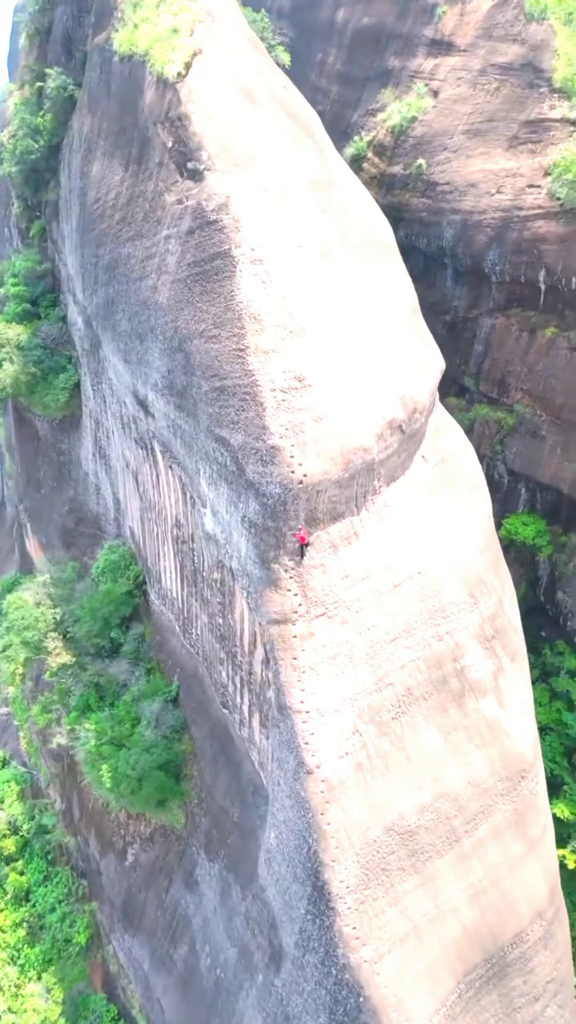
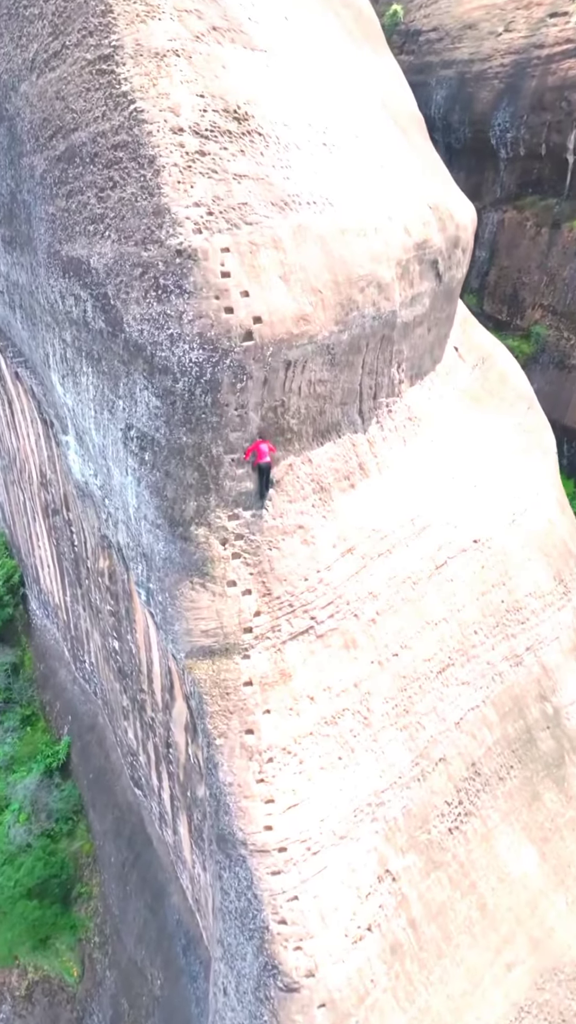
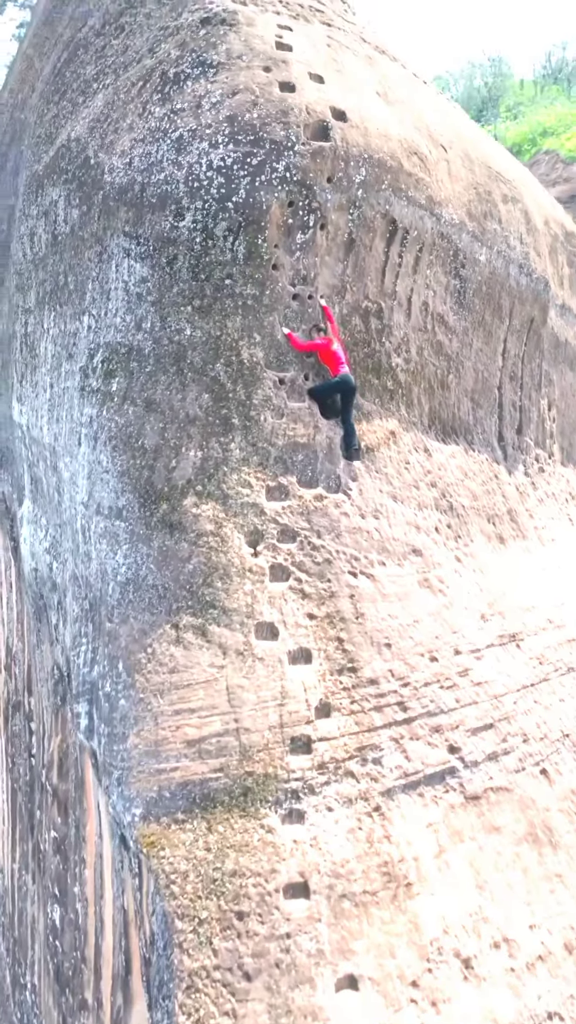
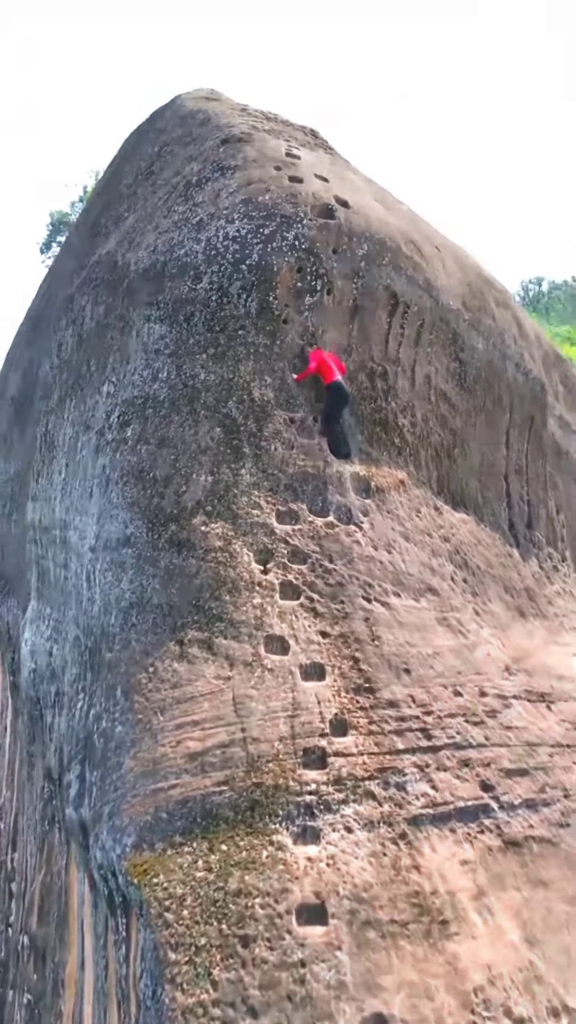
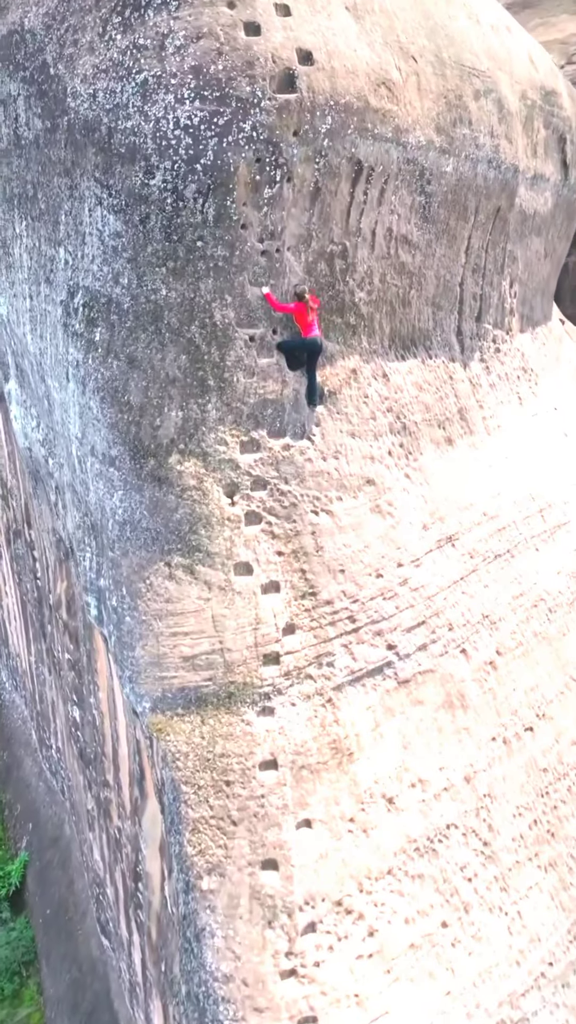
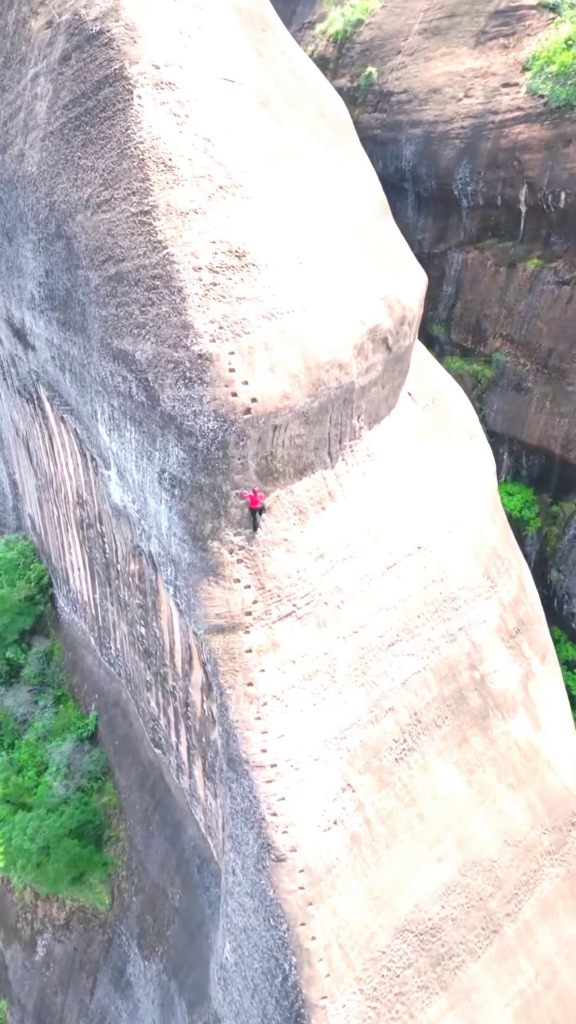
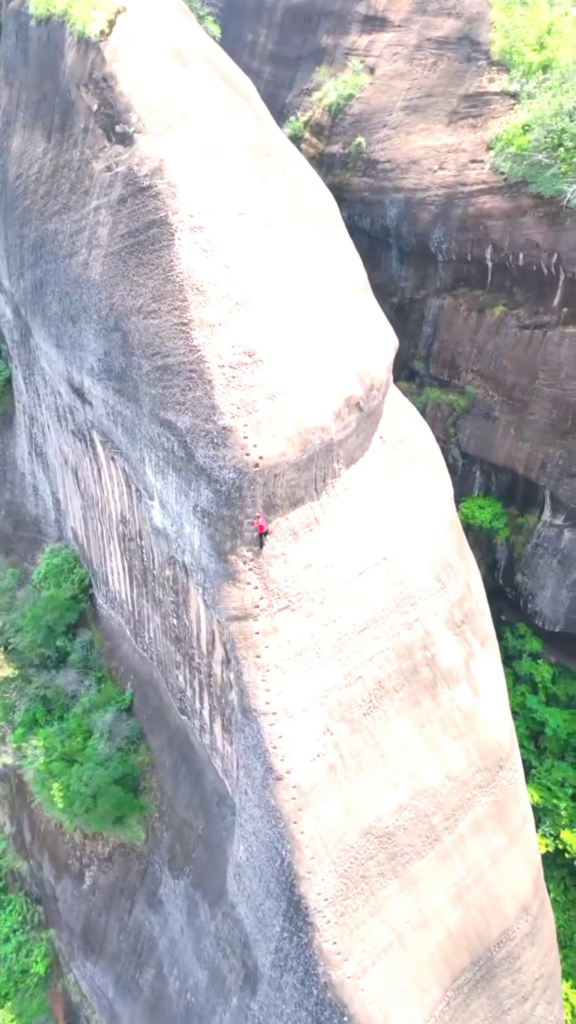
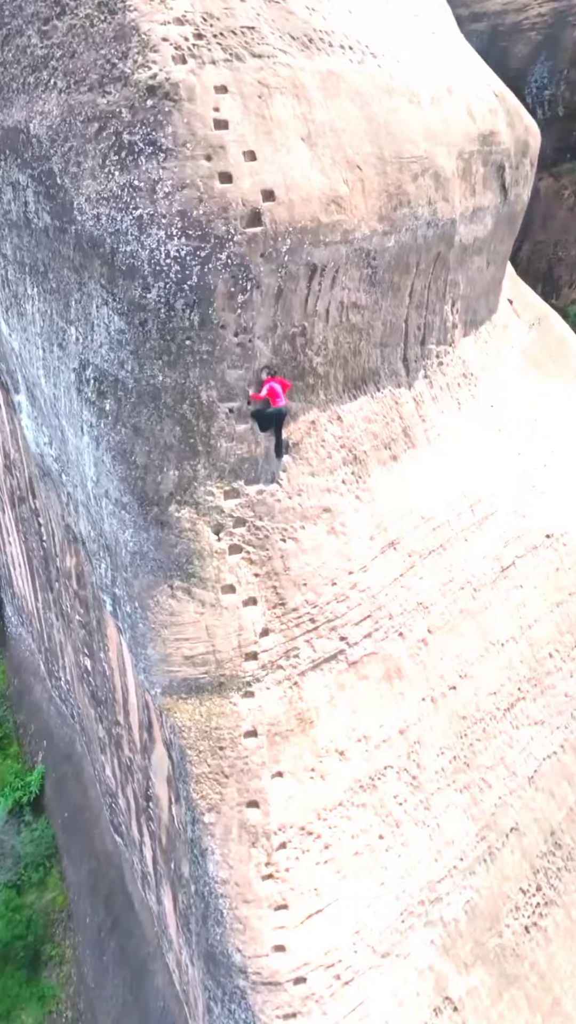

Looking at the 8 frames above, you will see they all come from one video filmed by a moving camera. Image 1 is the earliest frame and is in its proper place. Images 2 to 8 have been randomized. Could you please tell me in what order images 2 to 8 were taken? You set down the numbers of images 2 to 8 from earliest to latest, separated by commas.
7, 6, 2, 8, 5, 3, 4
